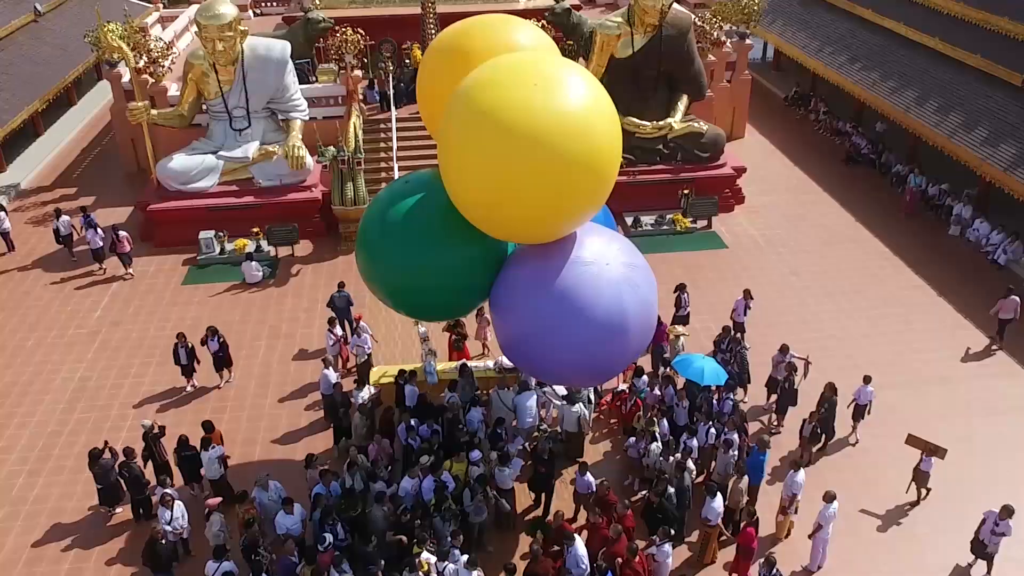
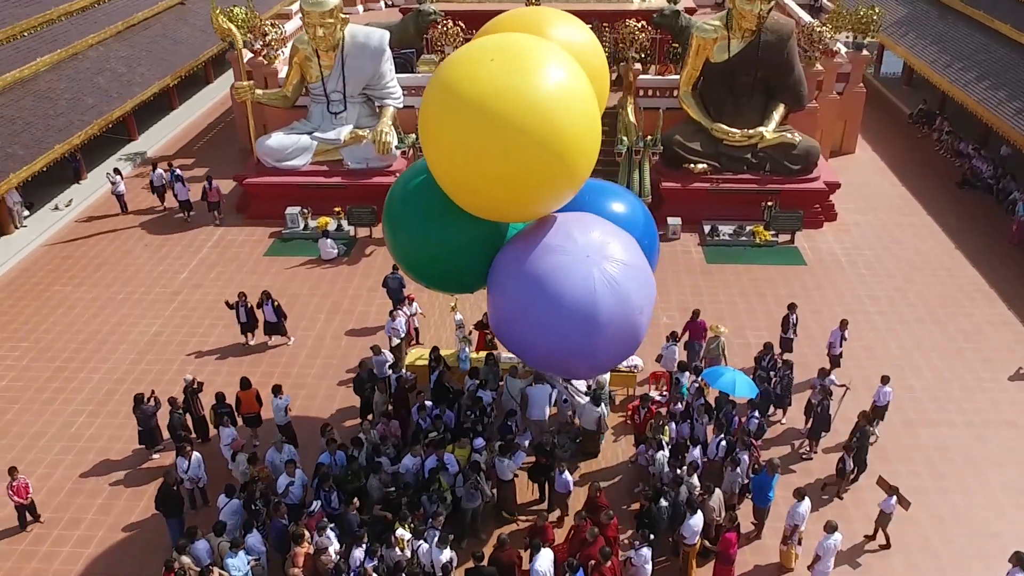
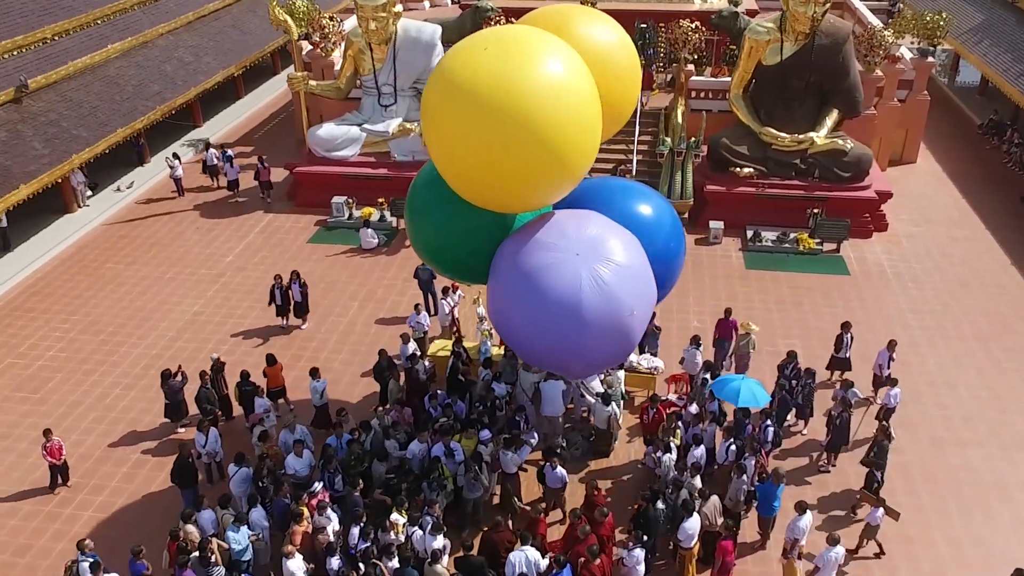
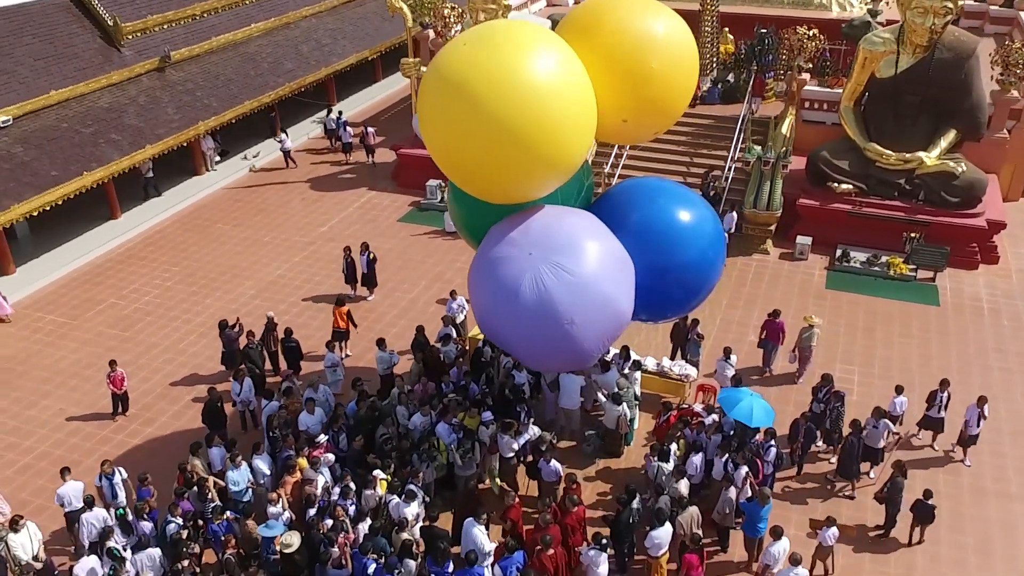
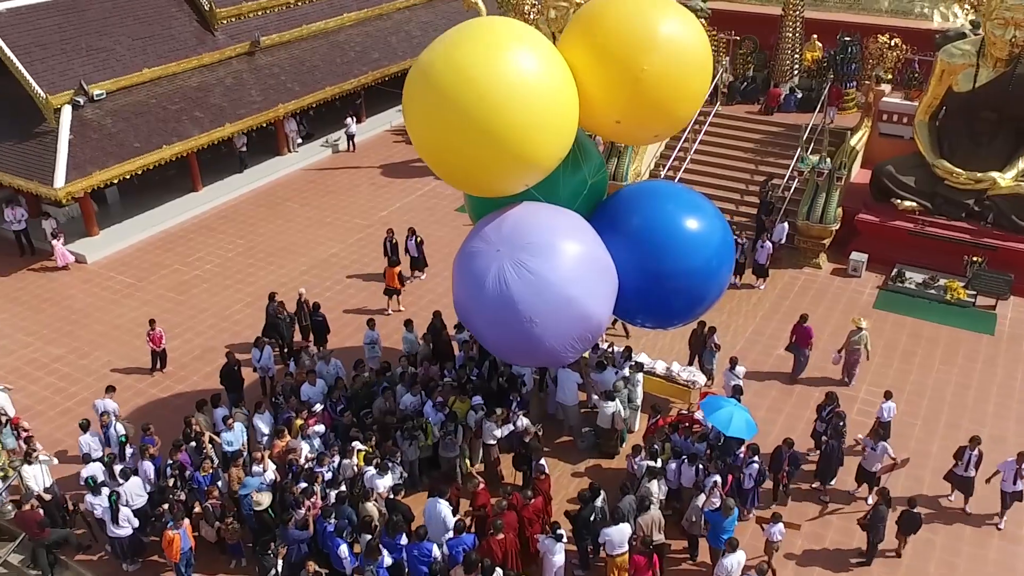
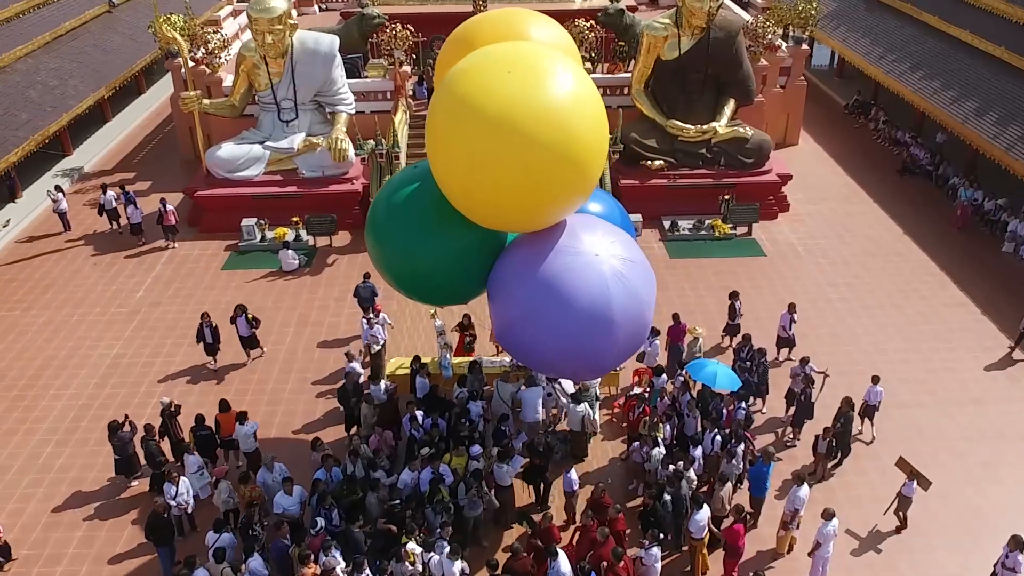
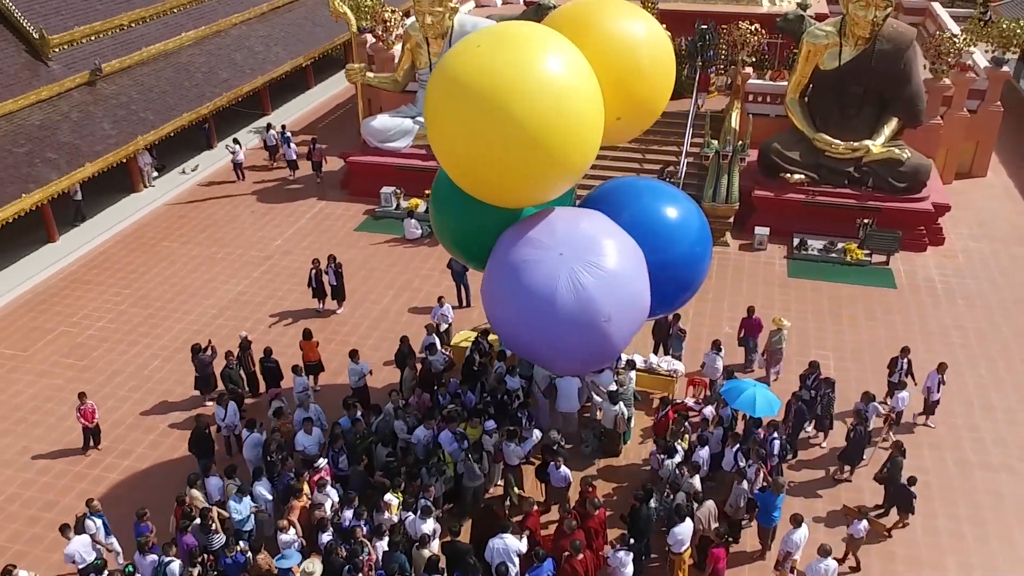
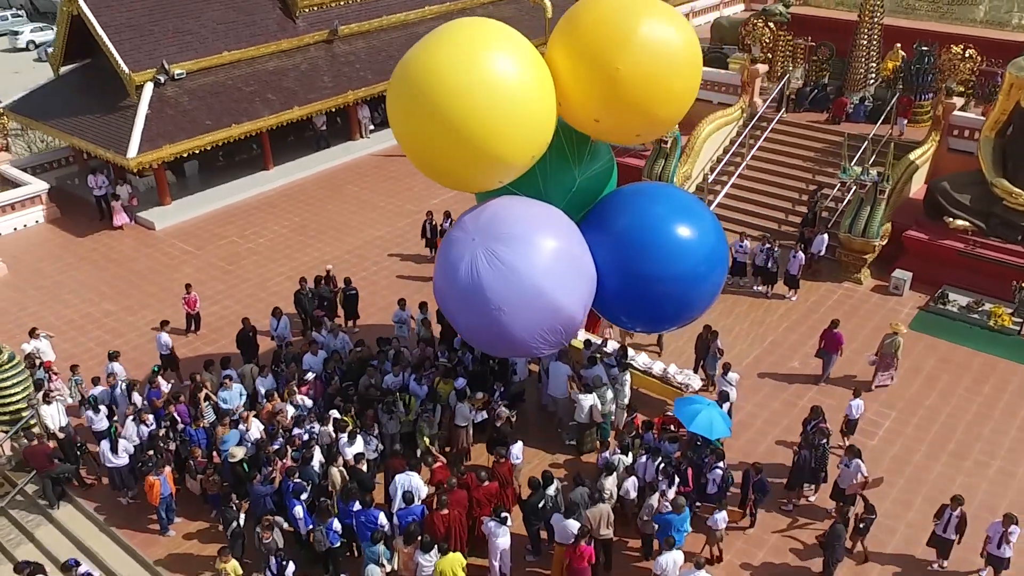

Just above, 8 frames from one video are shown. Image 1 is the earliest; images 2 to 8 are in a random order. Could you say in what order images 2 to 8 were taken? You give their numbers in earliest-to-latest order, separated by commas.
6, 2, 3, 7, 4, 5, 8
